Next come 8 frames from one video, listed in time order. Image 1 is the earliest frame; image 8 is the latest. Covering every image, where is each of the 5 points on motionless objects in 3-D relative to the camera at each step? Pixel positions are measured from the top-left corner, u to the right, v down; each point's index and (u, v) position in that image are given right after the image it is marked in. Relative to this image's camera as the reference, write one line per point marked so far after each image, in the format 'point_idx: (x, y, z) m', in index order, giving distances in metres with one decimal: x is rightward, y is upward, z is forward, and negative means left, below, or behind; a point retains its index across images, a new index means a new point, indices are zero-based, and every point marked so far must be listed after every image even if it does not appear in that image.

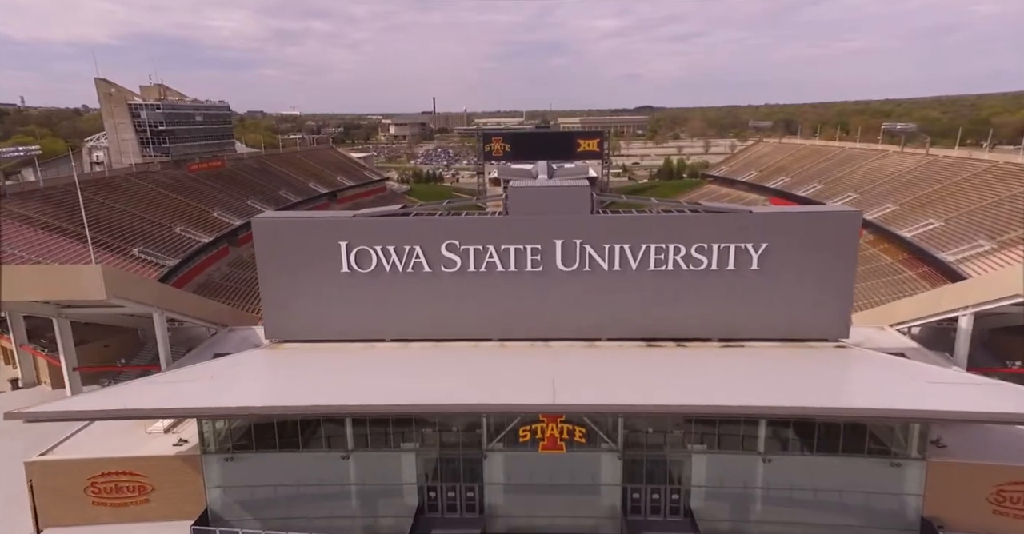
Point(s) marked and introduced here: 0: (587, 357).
0: (+1.4, -1.7, +9.8) m
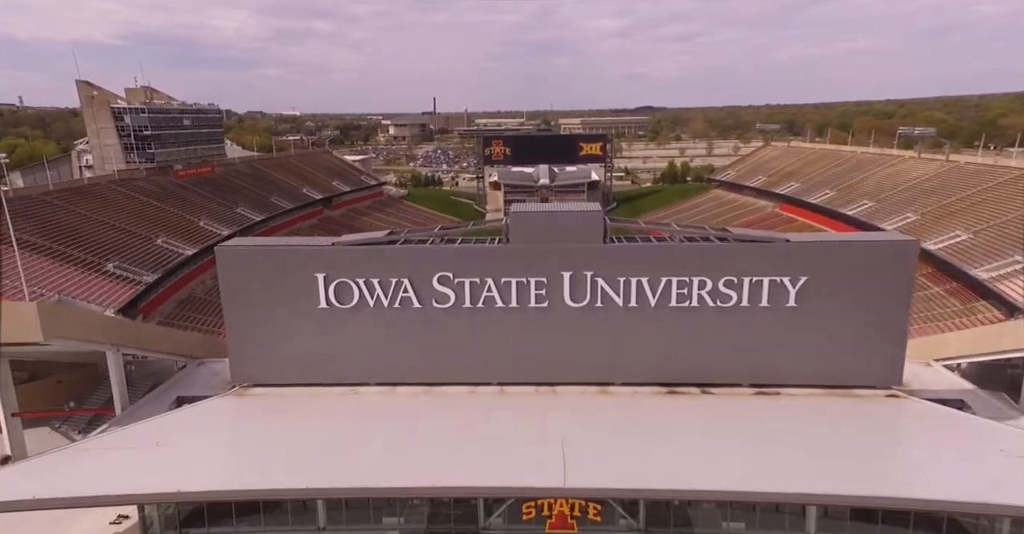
0: (+1.4, -2.2, +8.5) m
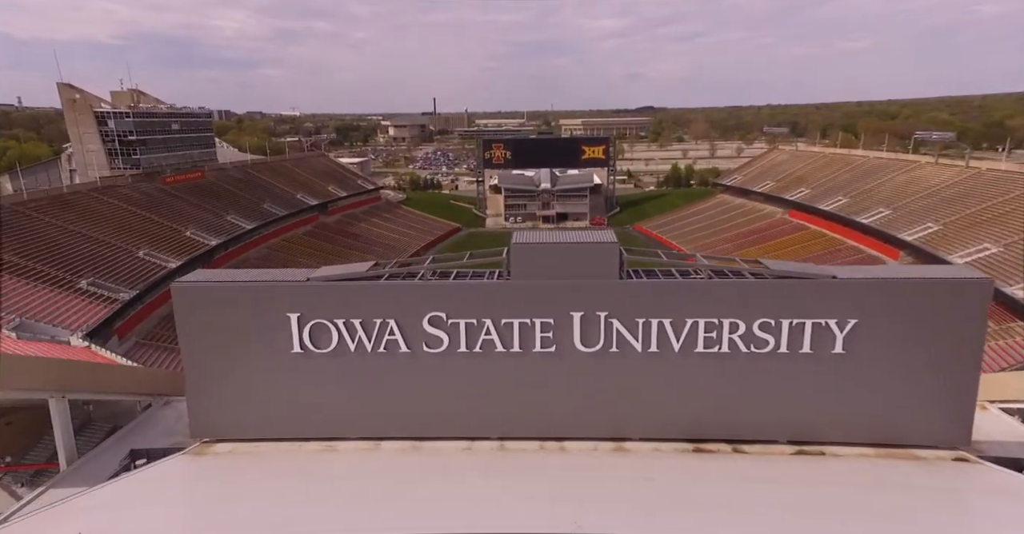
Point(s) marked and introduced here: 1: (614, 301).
0: (+1.4, -2.8, +7.4) m
1: (+1.4, -0.5, +7.5) m
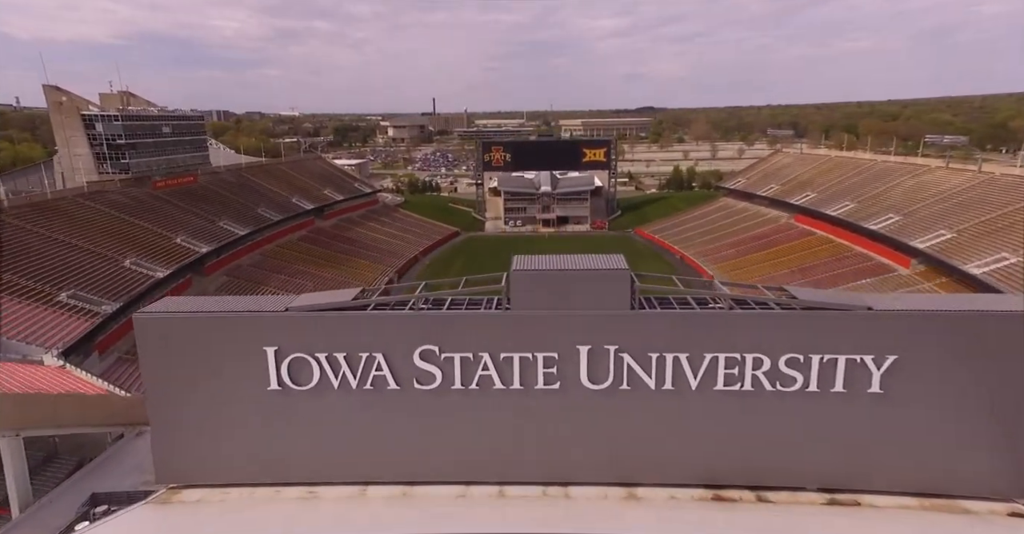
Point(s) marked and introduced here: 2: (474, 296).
0: (+1.4, -3.2, +6.6) m
1: (+1.4, -0.9, +6.7) m
2: (-0.5, -0.4, +7.5) m
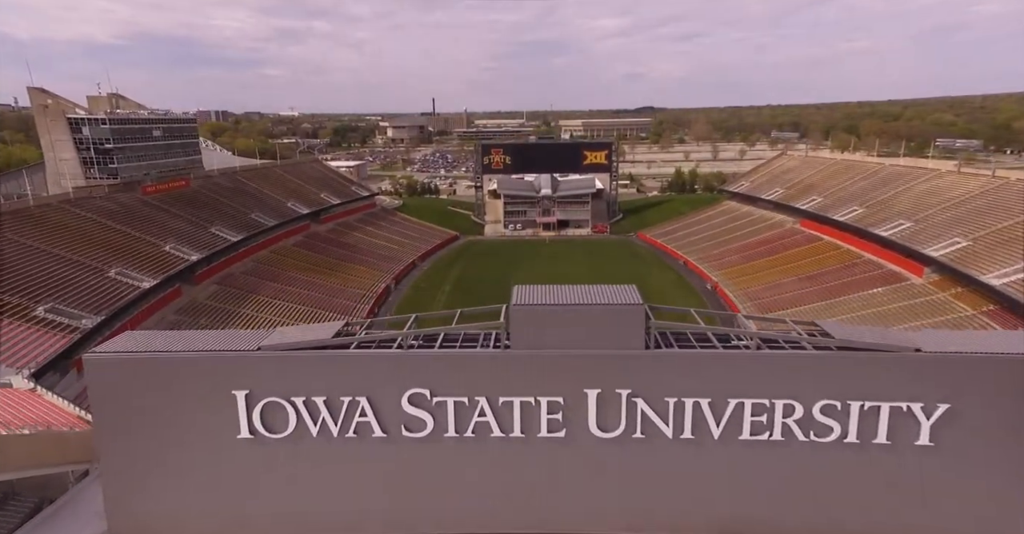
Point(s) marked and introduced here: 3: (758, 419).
0: (+1.4, -3.6, +5.9) m
1: (+1.4, -1.2, +6.0) m
2: (-0.5, -0.8, +6.7) m
3: (+2.8, -1.7, +6.0) m
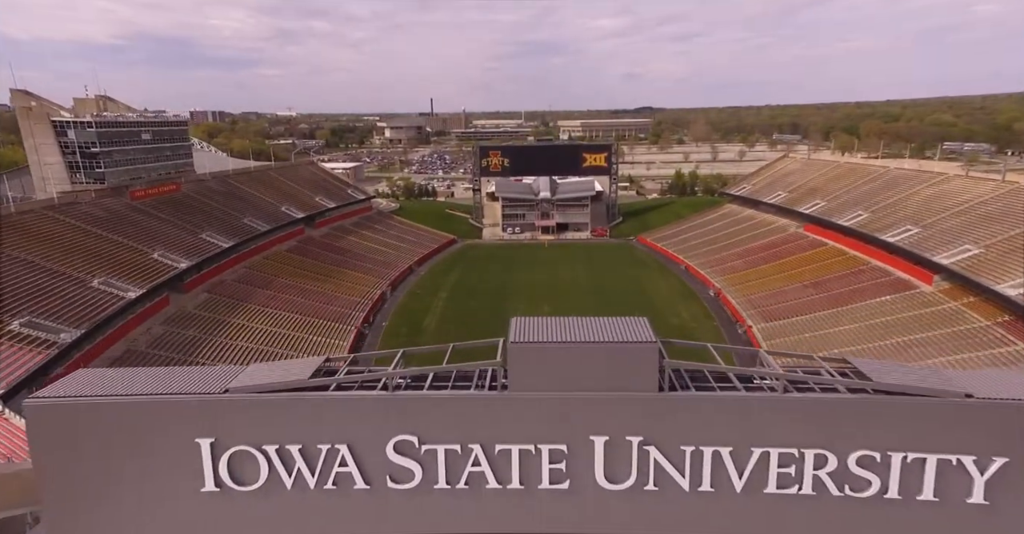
0: (+1.4, -3.9, +5.2) m
1: (+1.4, -1.6, +5.3) m
2: (-0.6, -1.1, +6.1) m
3: (+2.7, -2.0, +5.3) m
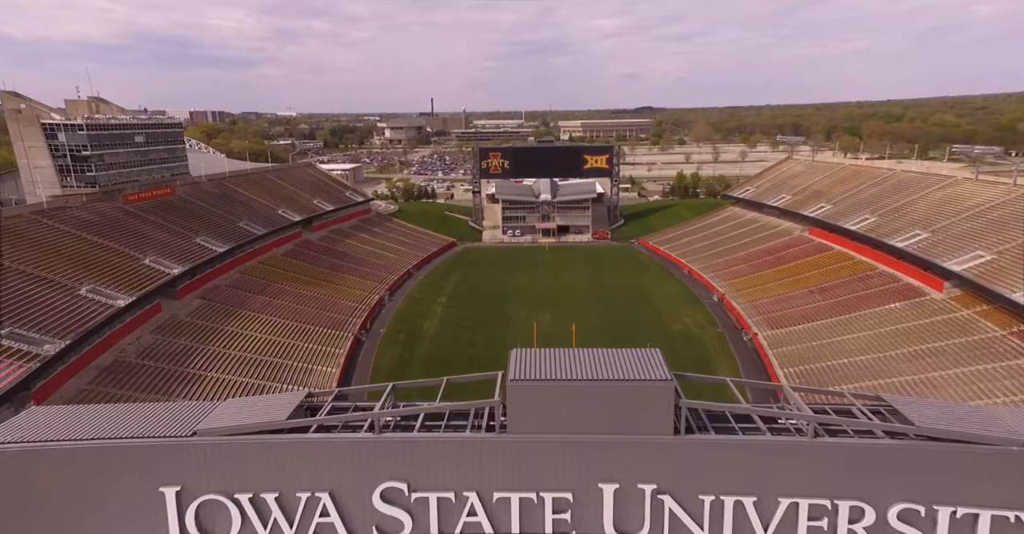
0: (+1.4, -4.1, +4.7) m
1: (+1.4, -1.8, +4.8) m
2: (-0.6, -1.4, +5.5) m
3: (+2.7, -2.3, +4.8) m
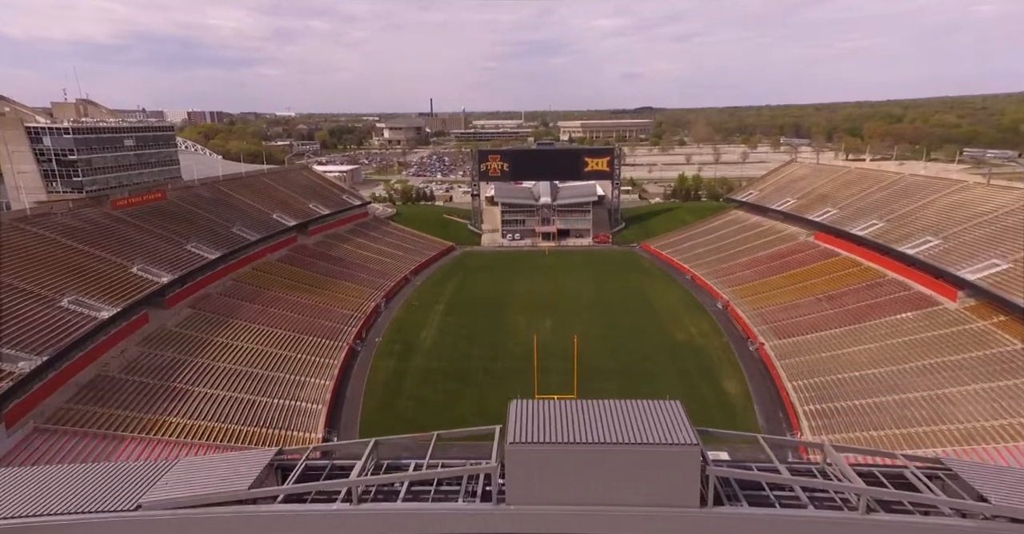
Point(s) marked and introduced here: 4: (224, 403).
0: (+1.4, -4.5, +4.0) m
1: (+1.4, -2.2, +4.1) m
2: (-0.6, -1.7, +4.8) m
3: (+2.7, -2.6, +4.1) m
4: (-9.6, -4.5, +17.7) m
